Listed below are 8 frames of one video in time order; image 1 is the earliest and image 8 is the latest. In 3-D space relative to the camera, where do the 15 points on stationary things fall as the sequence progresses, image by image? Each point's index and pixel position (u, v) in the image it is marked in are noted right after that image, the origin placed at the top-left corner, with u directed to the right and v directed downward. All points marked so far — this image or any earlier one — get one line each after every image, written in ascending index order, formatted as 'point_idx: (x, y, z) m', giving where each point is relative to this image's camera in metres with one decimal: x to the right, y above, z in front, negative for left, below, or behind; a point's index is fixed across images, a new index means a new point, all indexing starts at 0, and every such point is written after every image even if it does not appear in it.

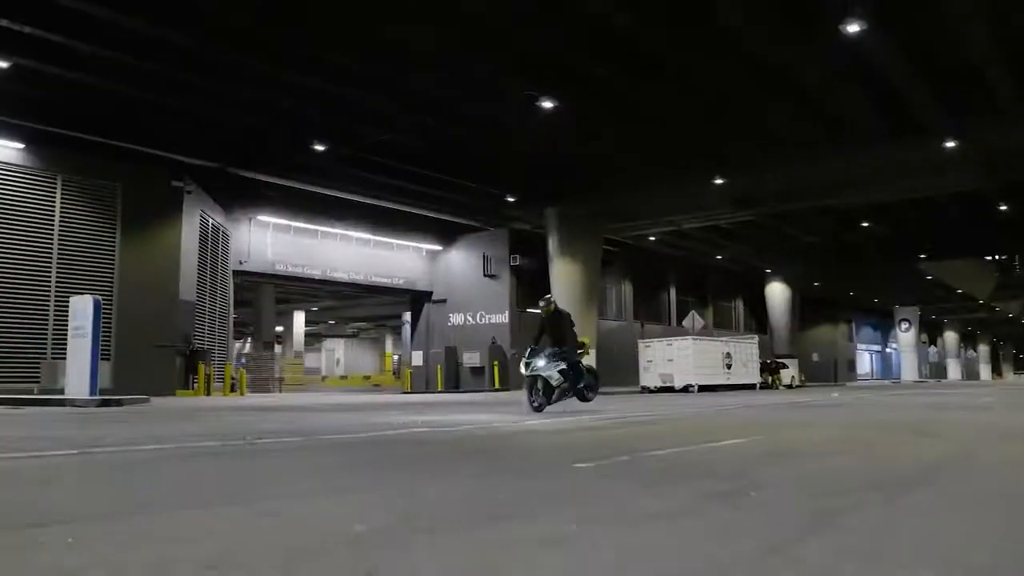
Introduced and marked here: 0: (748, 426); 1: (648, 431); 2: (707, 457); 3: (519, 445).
0: (+2.5, -1.5, +14.7) m
1: (+1.3, -1.5, +13.9) m
2: (+1.6, -1.4, +11.0) m
3: (0.0, -1.5, +12.2) m
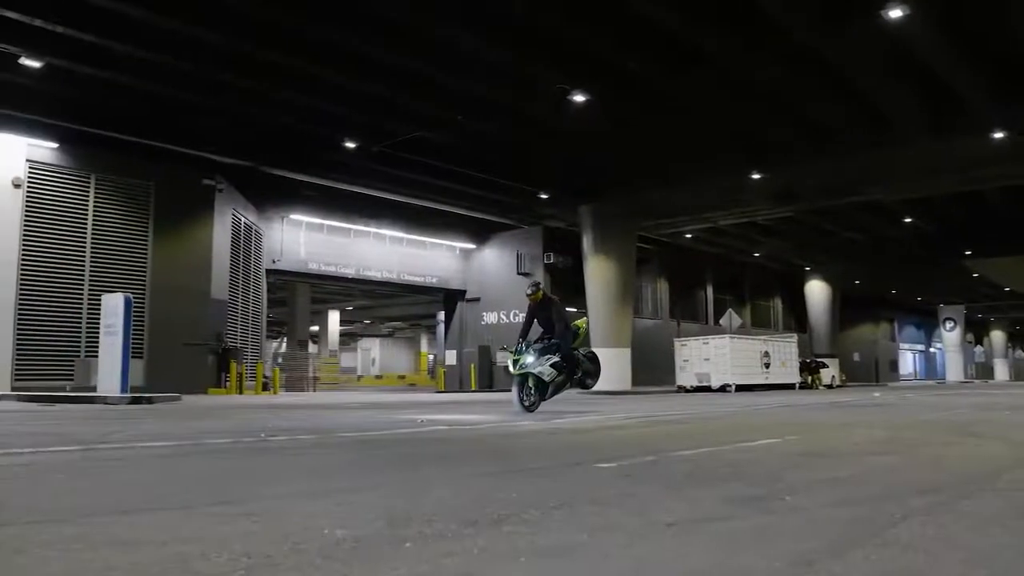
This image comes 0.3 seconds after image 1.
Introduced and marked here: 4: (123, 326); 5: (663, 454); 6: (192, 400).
0: (+2.8, -1.5, +14.4) m
1: (+1.6, -1.5, +13.7) m
2: (+1.7, -1.4, +10.8) m
3: (+0.2, -1.5, +12.1) m
4: (-4.5, -0.5, +15.0) m
5: (+1.3, -1.4, +11.0) m
6: (-3.9, -1.4, +15.6) m
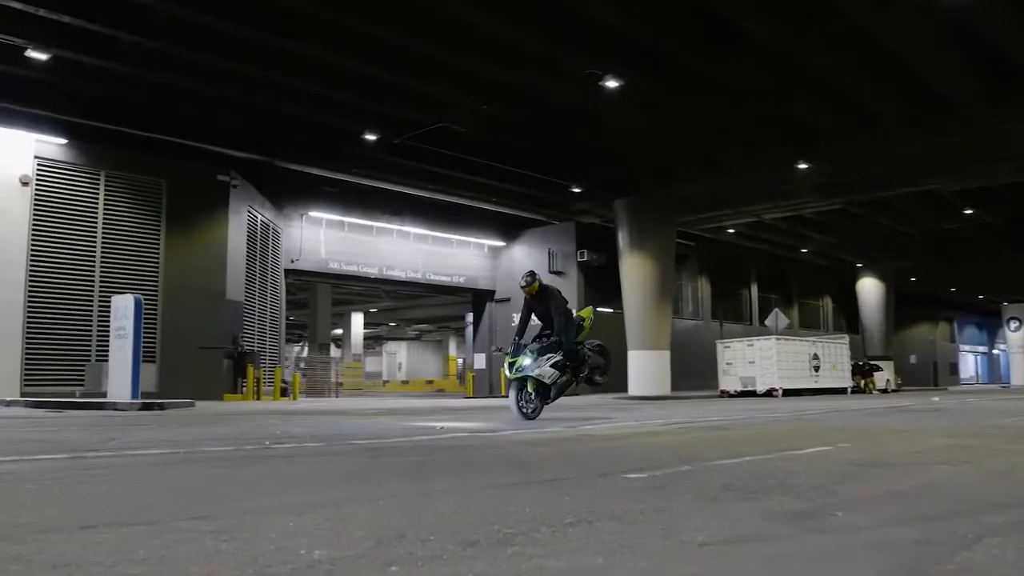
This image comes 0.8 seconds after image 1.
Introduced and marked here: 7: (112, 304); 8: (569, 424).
0: (+3.1, -1.5, +13.3) m
1: (+1.8, -1.4, +12.7) m
2: (+1.9, -1.3, +9.8) m
3: (+0.4, -1.4, +11.1) m
4: (-4.2, -0.5, +14.2) m
5: (+1.5, -1.4, +10.1) m
6: (-3.6, -1.4, +14.8) m
7: (-4.5, -0.2, +14.4) m
8: (+0.5, -1.4, +13.1) m
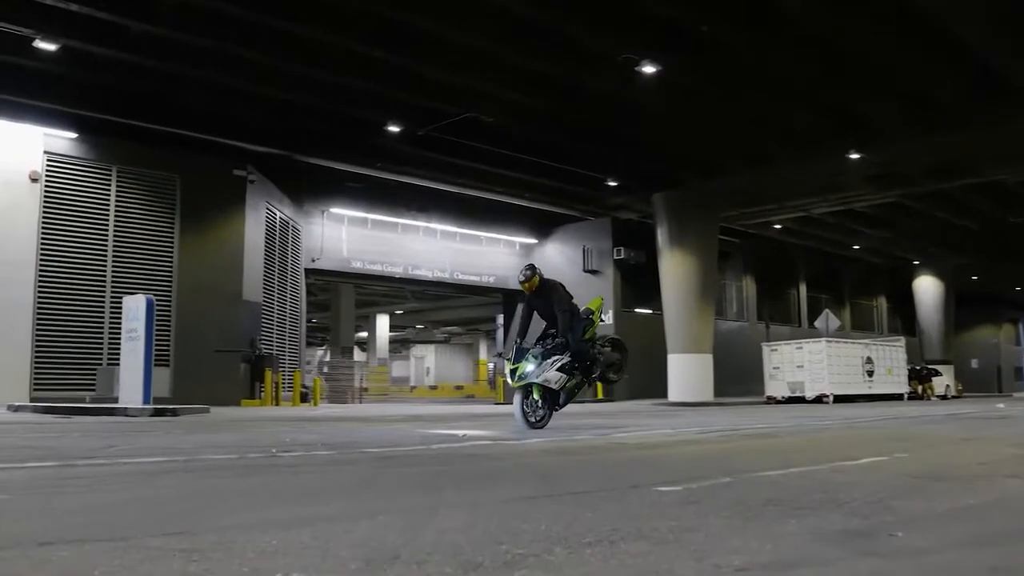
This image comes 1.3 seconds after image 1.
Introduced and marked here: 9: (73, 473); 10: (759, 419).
0: (+3.4, -1.4, +12.3) m
1: (+2.1, -1.4, +11.7) m
2: (+2.0, -1.3, +8.8) m
3: (+0.6, -1.4, +10.2) m
4: (-3.9, -0.5, +13.5) m
5: (+1.6, -1.3, +9.1) m
6: (-3.2, -1.4, +14.1) m
7: (-4.2, -0.2, +13.7) m
8: (+0.8, -1.4, +12.2) m
9: (-3.2, -1.3, +9.2) m
10: (+2.8, -1.5, +14.3) m
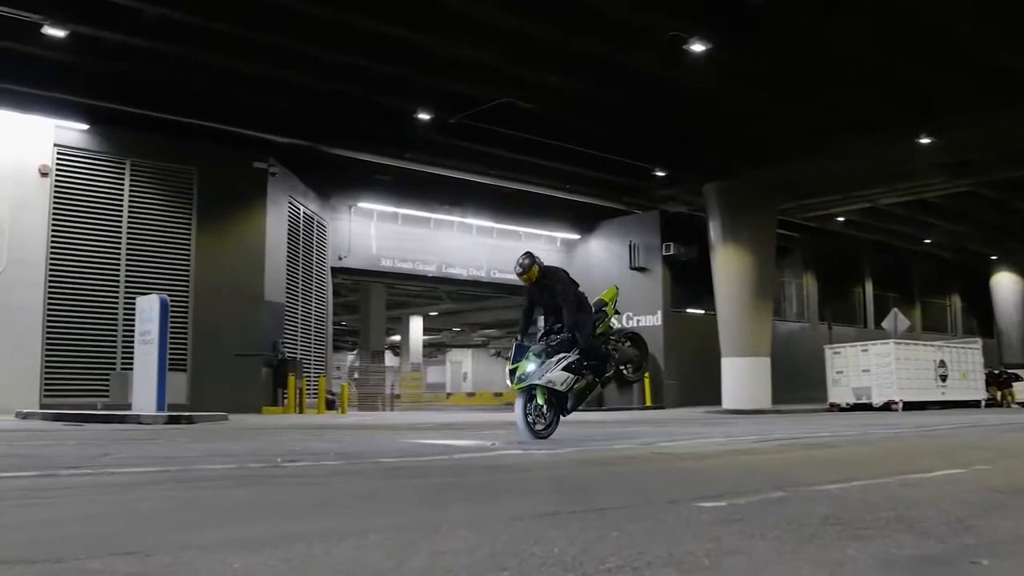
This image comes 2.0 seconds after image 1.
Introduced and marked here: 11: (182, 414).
0: (+3.7, -1.4, +11.1) m
1: (+2.4, -1.3, +10.6) m
2: (+2.2, -1.2, +7.7) m
3: (+0.8, -1.3, +9.1) m
4: (-3.5, -0.5, +12.6) m
5: (+1.8, -1.3, +8.0) m
6: (-2.8, -1.4, +13.2) m
7: (-3.8, -0.2, +12.9) m
8: (+1.1, -1.3, +11.1) m
9: (-3.0, -1.3, +8.3) m
10: (+3.2, -1.4, +13.1) m
11: (-3.3, -1.3, +12.8) m
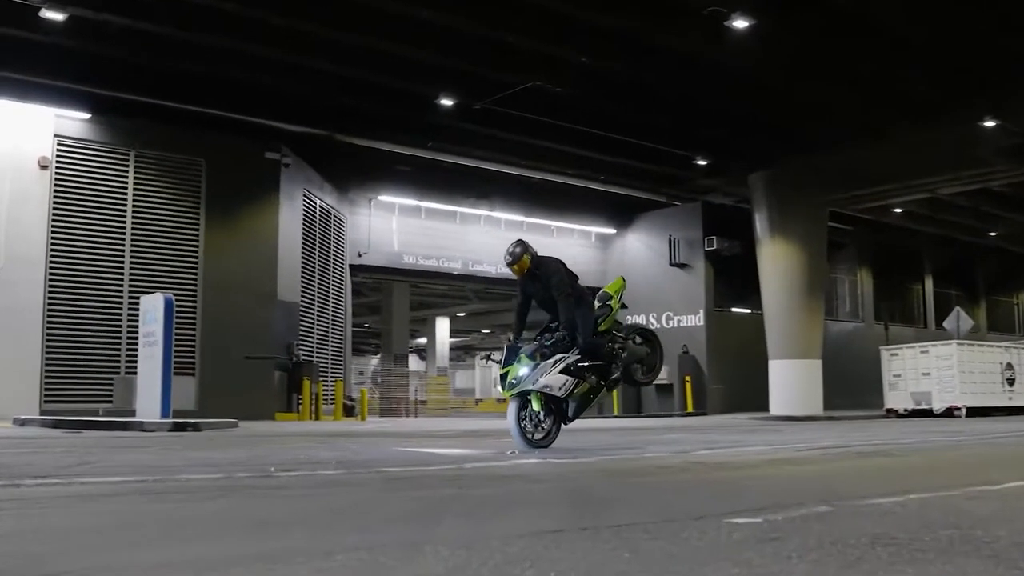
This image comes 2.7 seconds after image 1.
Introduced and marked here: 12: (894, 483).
0: (+3.9, -1.3, +10.0) m
1: (+2.5, -1.3, +9.5) m
2: (+2.2, -1.1, +6.7) m
3: (+0.9, -1.2, +8.2) m
4: (-3.2, -0.4, +11.9) m
5: (+1.8, -1.2, +7.0) m
6: (-2.6, -1.4, +12.4) m
7: (-3.6, -0.2, +12.1) m
8: (+1.3, -1.3, +10.1) m
9: (-2.9, -1.2, +7.5) m
10: (+3.5, -1.4, +12.0) m
11: (-3.1, -1.3, +12.0) m
12: (+2.3, -1.2, +7.8) m
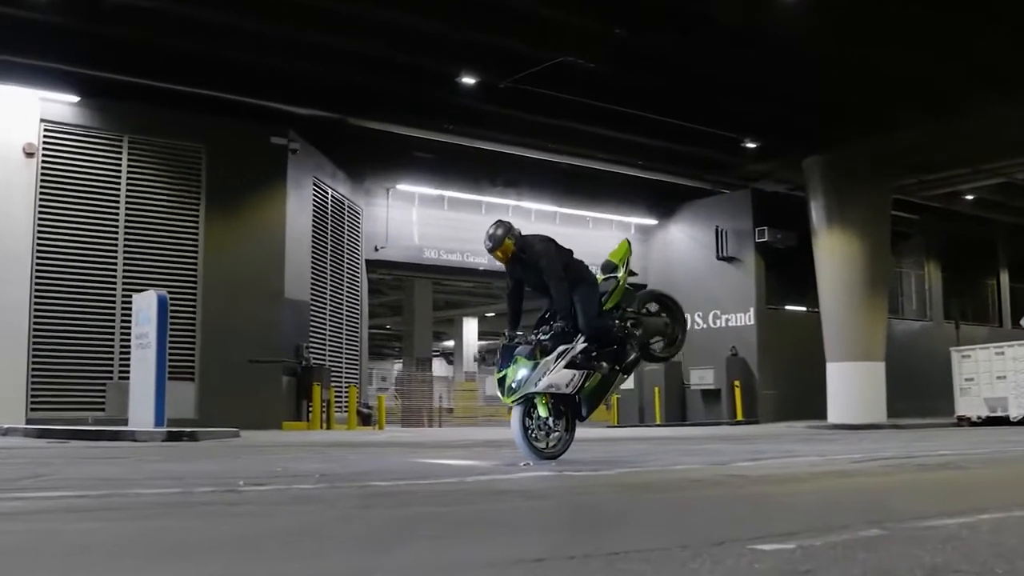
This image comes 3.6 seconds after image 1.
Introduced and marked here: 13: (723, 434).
0: (+4.0, -1.2, +8.6) m
1: (+2.6, -1.2, +8.3) m
2: (+2.1, -1.0, +5.4) m
3: (+0.9, -1.2, +7.0) m
4: (-3.0, -0.4, +10.9) m
5: (+1.7, -1.1, +5.8) m
6: (-2.3, -1.3, +11.4) m
7: (-3.3, -0.2, +11.2) m
8: (+1.4, -1.2, +8.9) m
9: (-3.0, -1.2, +6.5) m
10: (+3.7, -1.3, +10.7) m
11: (-2.9, -1.2, +11.1) m
12: (+2.3, -1.1, +6.6) m
13: (+2.0, -1.3, +11.5) m
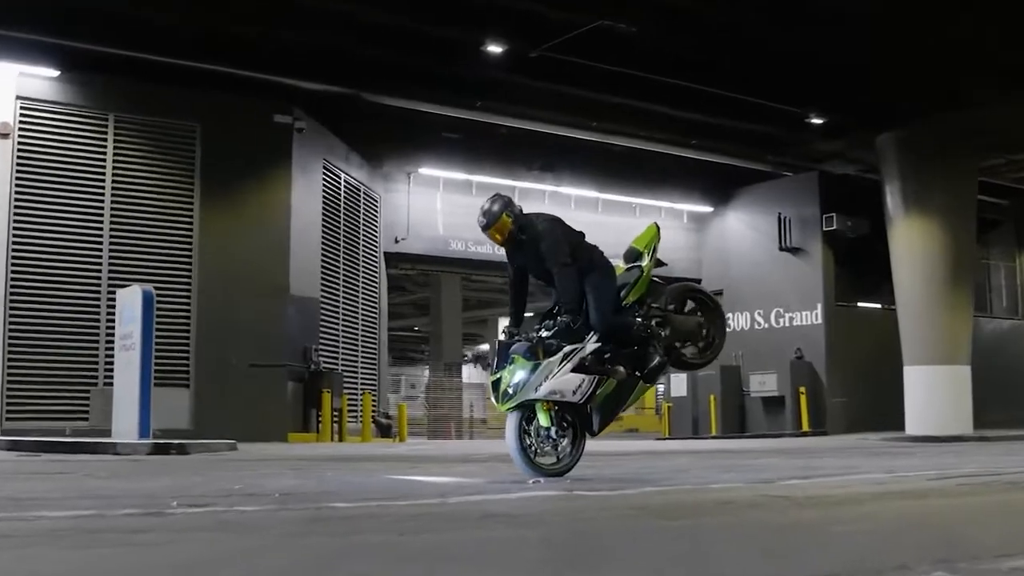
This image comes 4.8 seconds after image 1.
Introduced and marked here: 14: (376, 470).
0: (+4.0, -1.1, +7.1) m
1: (+2.6, -1.1, +6.8) m
2: (+1.9, -0.9, +4.0) m
3: (+0.8, -1.1, +5.6) m
4: (-2.8, -0.4, +9.8) m
5: (+1.6, -0.9, +4.3) m
6: (-2.1, -1.3, +10.2) m
7: (-3.1, -0.1, +10.1) m
8: (+1.4, -1.1, +7.5) m
9: (-3.1, -1.1, +5.4) m
10: (+3.8, -1.2, +9.1) m
11: (-2.6, -1.2, +10.0) m
12: (+2.2, -1.0, +5.1) m
13: (+2.2, -1.3, +10.0) m
14: (-0.7, -1.2, +8.3) m
